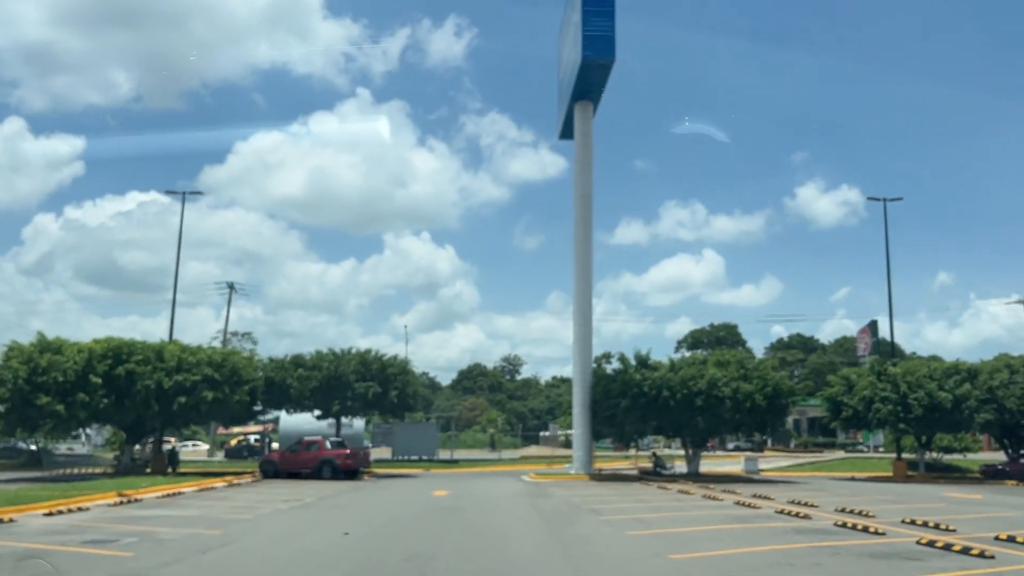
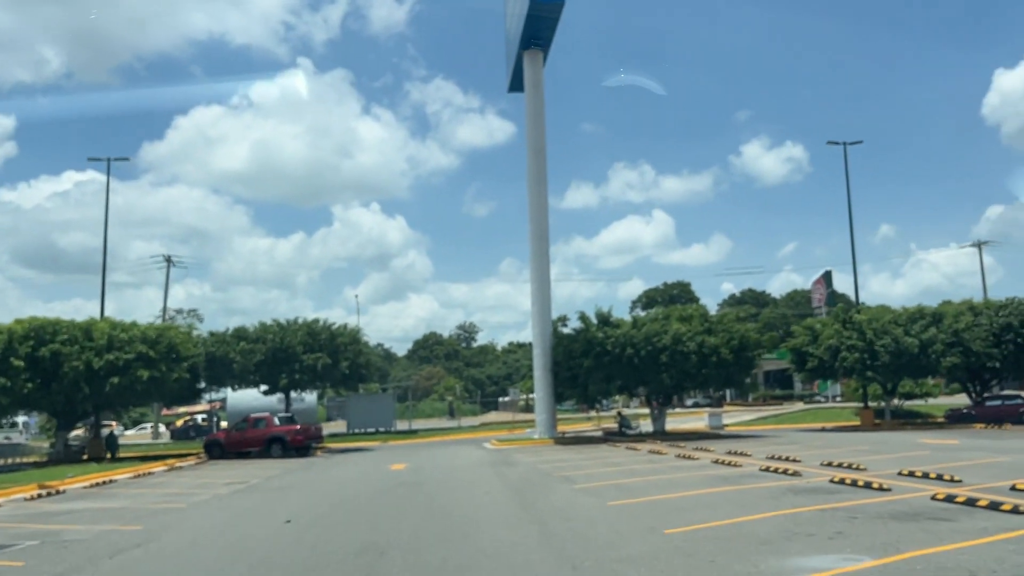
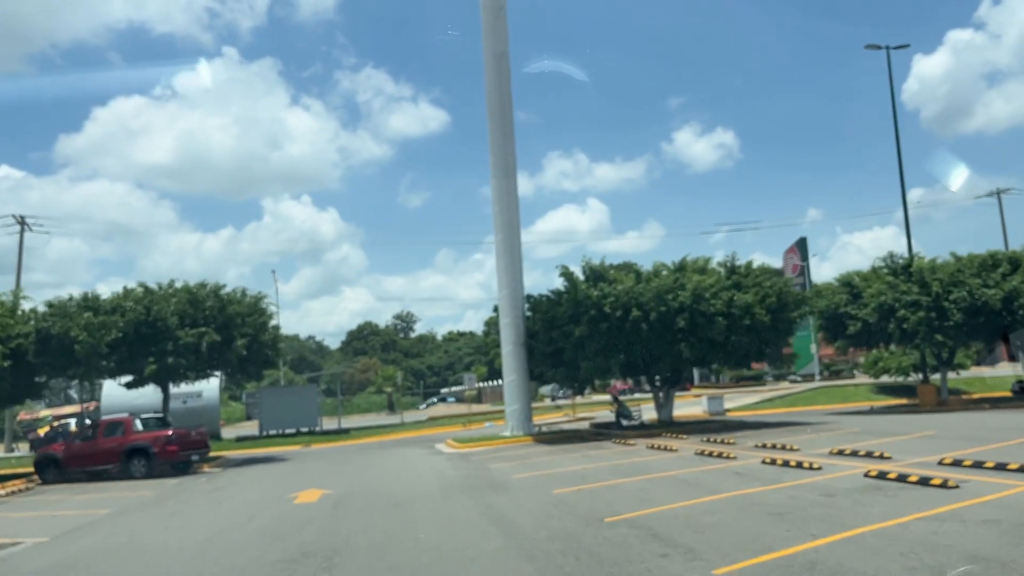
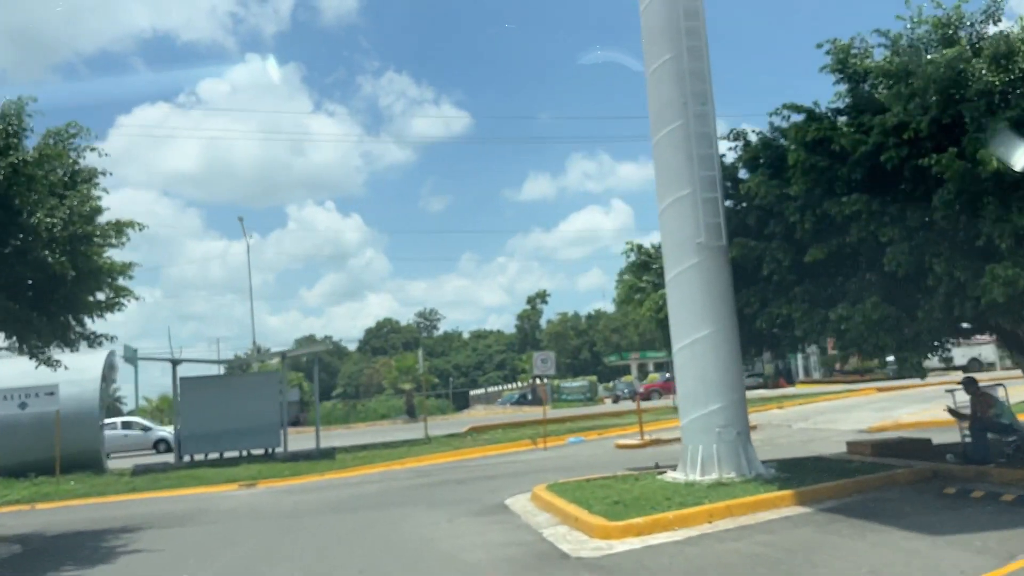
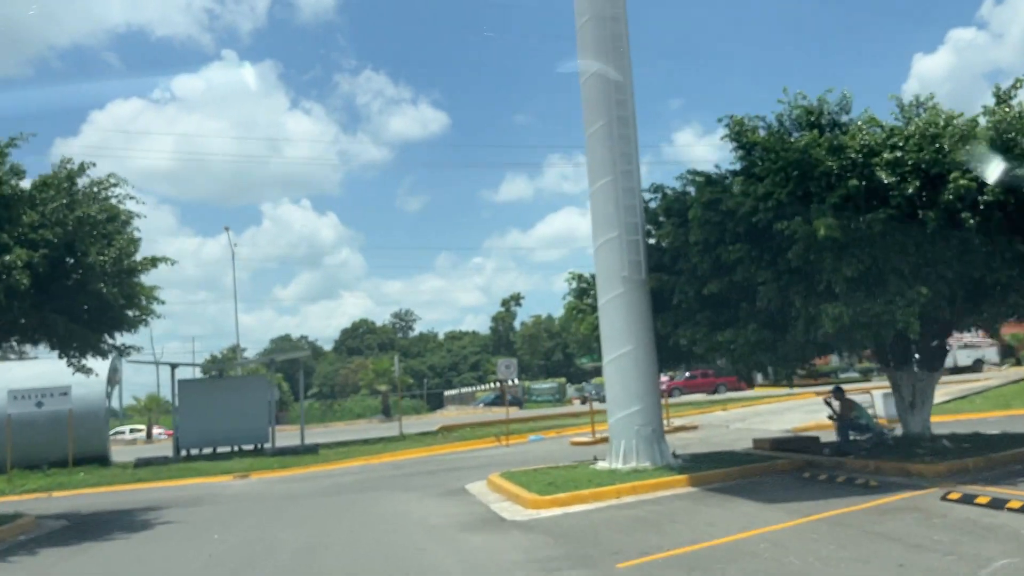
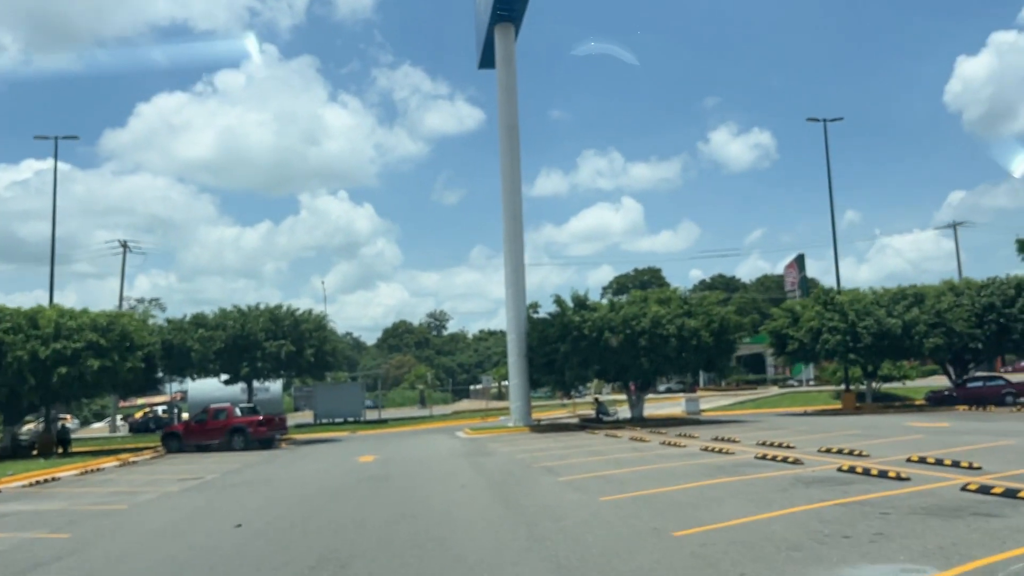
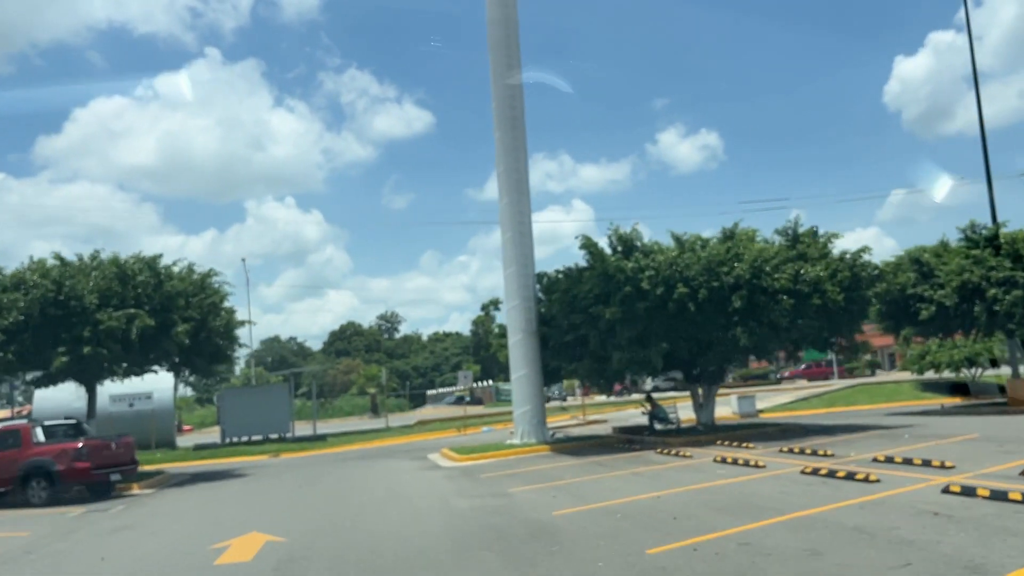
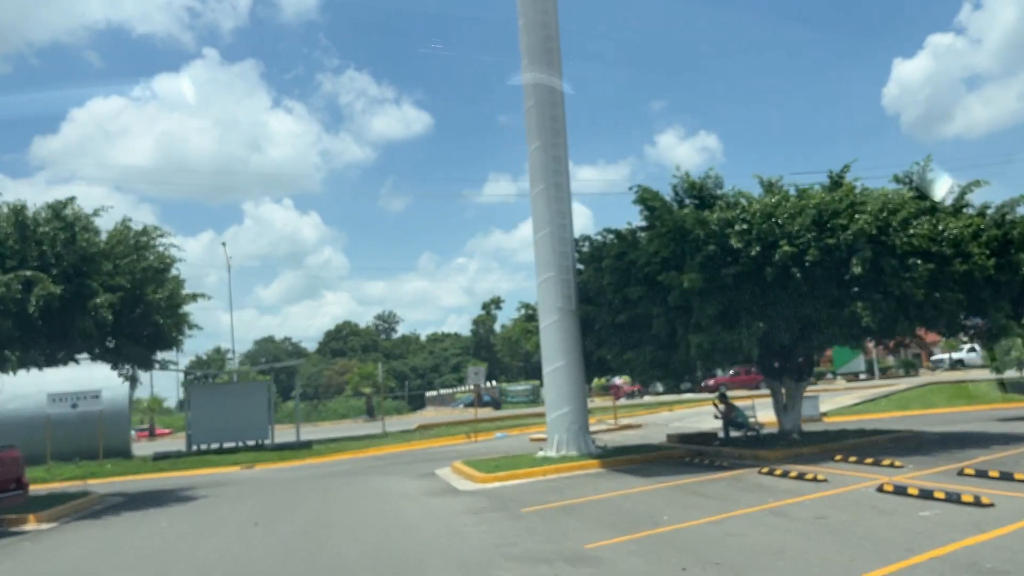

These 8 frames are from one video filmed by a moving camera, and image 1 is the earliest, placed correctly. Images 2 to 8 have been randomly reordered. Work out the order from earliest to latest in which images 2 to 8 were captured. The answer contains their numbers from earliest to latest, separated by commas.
2, 6, 3, 7, 8, 5, 4
